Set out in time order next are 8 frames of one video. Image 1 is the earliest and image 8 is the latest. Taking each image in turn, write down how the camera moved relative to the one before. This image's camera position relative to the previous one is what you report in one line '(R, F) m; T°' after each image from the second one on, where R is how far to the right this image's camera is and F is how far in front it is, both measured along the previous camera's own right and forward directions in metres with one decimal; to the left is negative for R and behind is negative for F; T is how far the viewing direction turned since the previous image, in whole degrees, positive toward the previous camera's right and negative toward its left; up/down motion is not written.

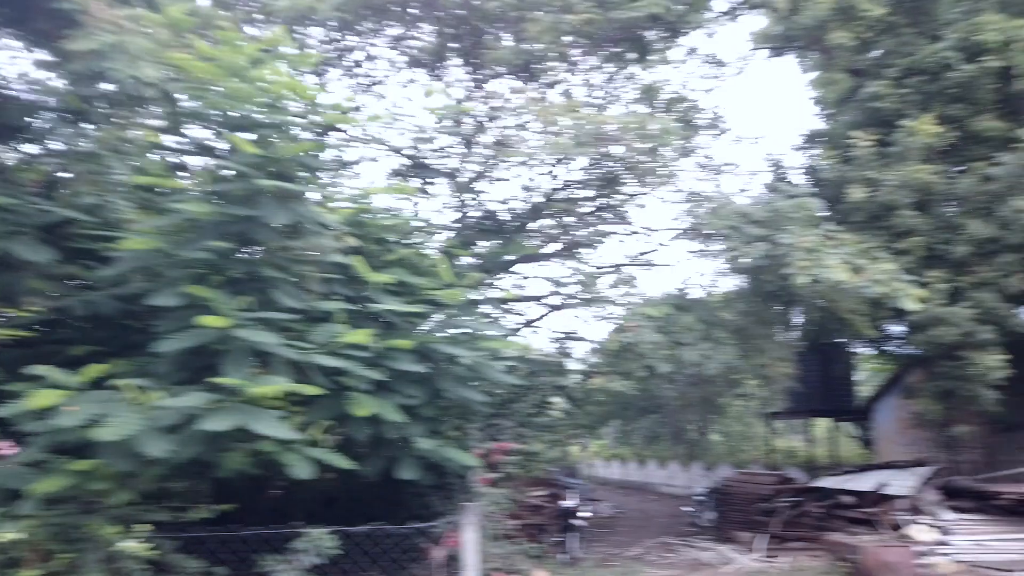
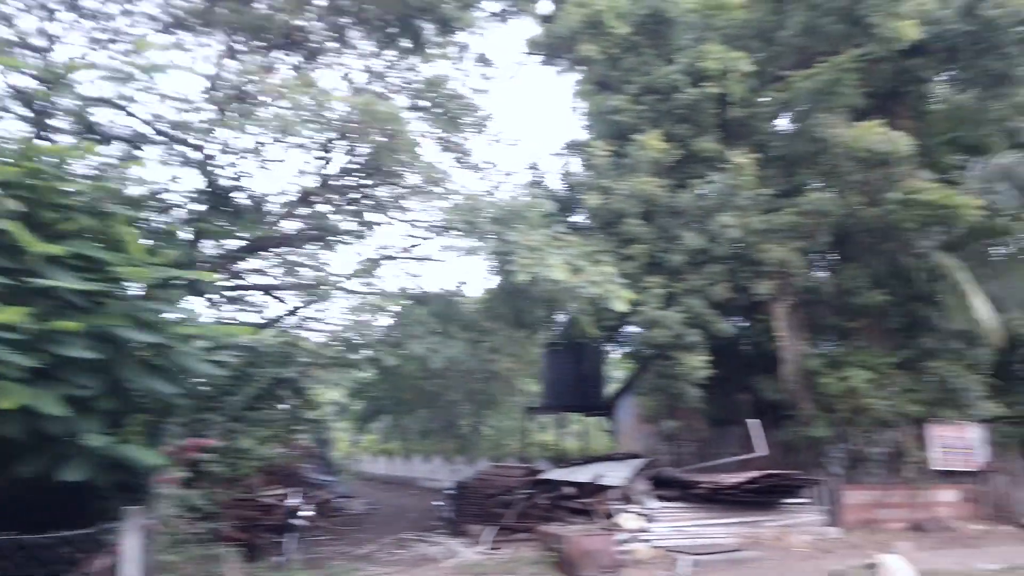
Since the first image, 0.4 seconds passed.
(+0.8, +0.1) m; +15°
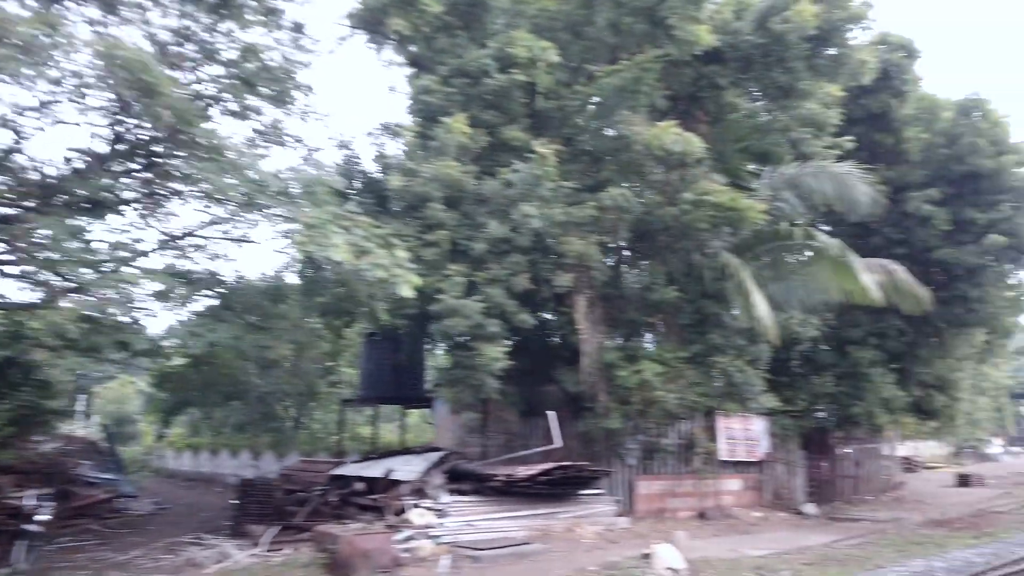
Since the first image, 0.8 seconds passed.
(+0.7, +0.4) m; +12°
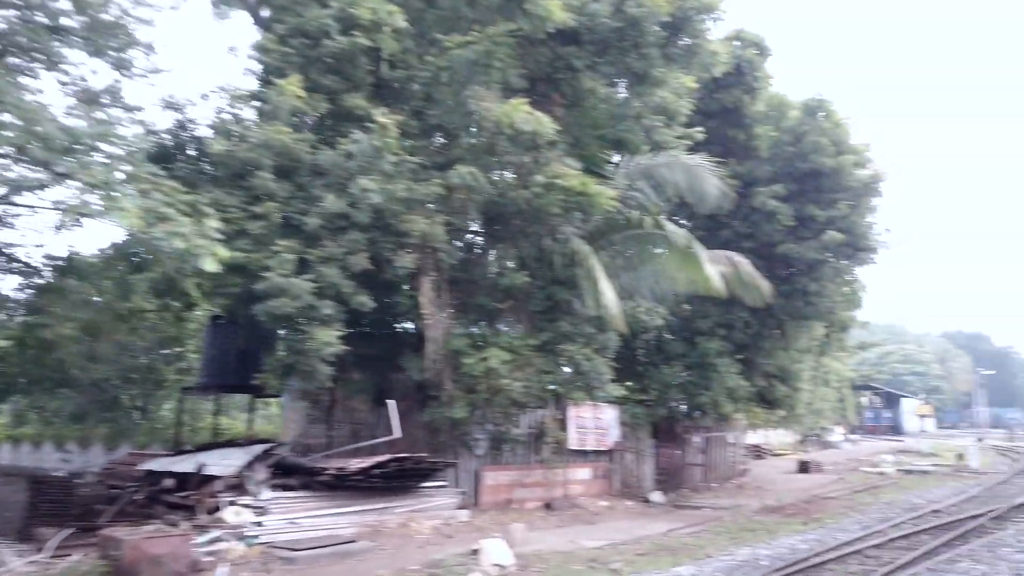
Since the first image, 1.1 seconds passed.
(+0.6, +0.5) m; +9°
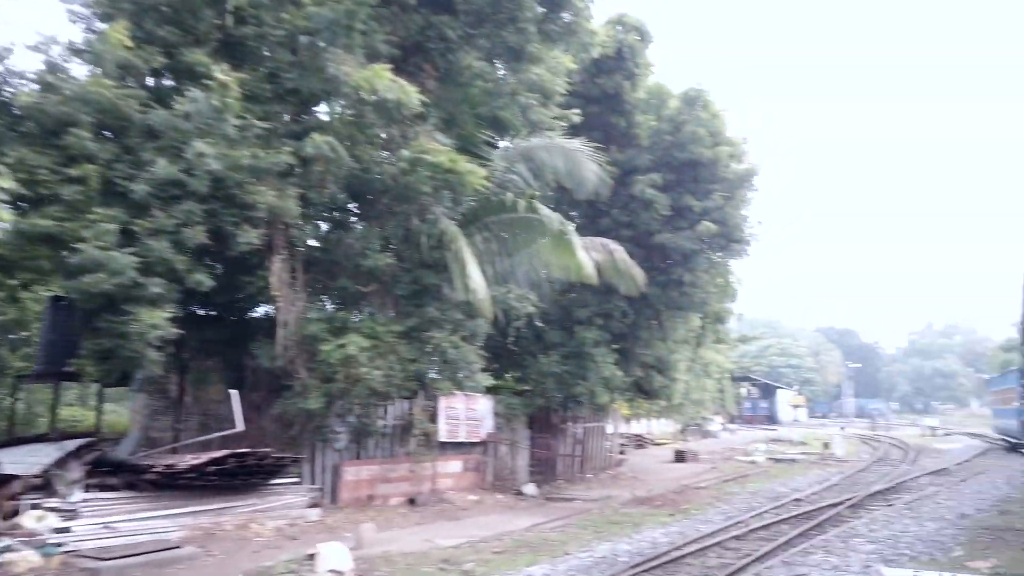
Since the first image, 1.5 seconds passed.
(+0.5, +0.6) m; +8°
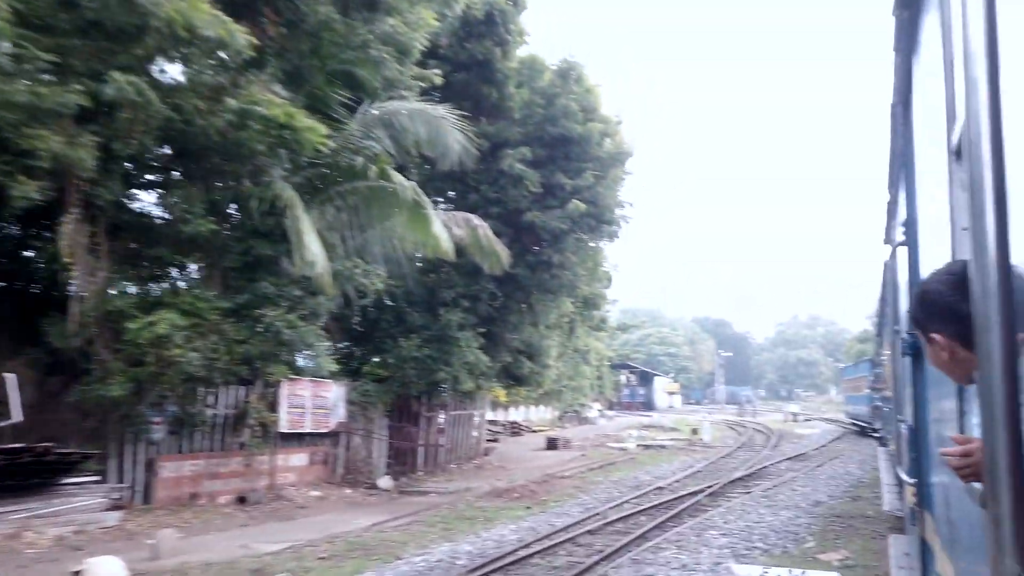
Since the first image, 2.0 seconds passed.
(+0.6, +0.9) m; +8°
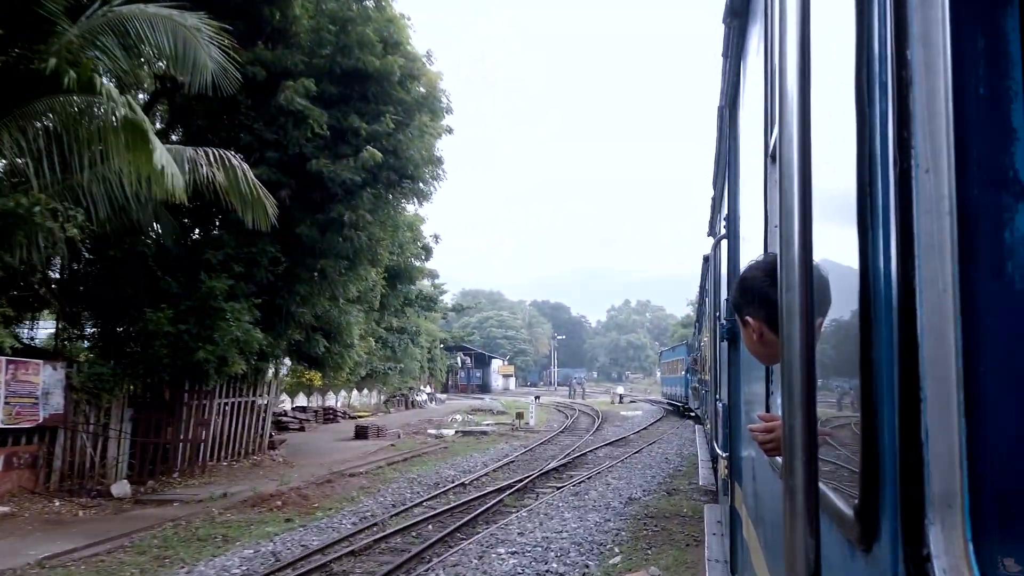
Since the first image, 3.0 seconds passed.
(+0.9, +1.9) m; +12°
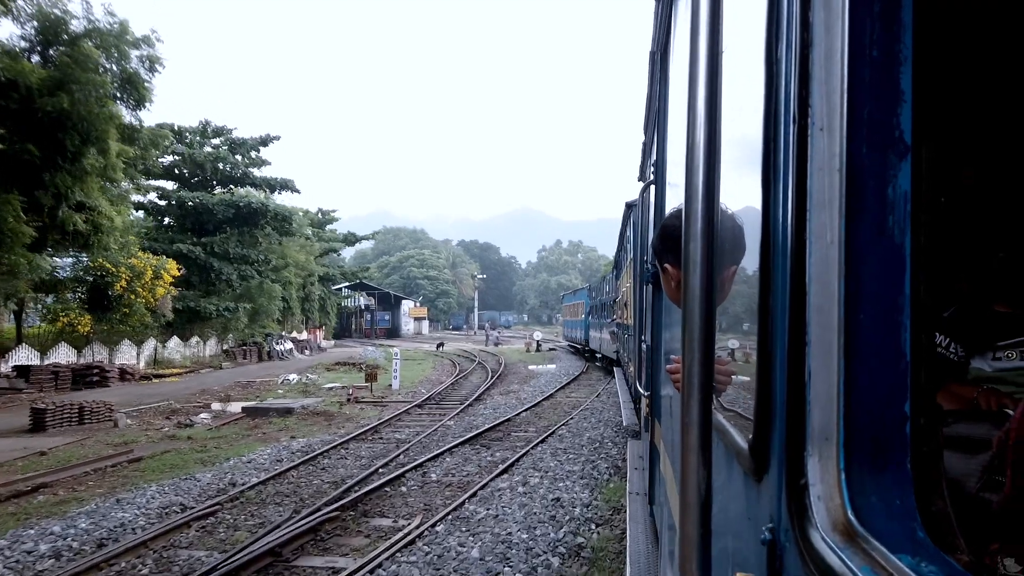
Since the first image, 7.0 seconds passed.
(+2.1, +8.5) m; +5°
